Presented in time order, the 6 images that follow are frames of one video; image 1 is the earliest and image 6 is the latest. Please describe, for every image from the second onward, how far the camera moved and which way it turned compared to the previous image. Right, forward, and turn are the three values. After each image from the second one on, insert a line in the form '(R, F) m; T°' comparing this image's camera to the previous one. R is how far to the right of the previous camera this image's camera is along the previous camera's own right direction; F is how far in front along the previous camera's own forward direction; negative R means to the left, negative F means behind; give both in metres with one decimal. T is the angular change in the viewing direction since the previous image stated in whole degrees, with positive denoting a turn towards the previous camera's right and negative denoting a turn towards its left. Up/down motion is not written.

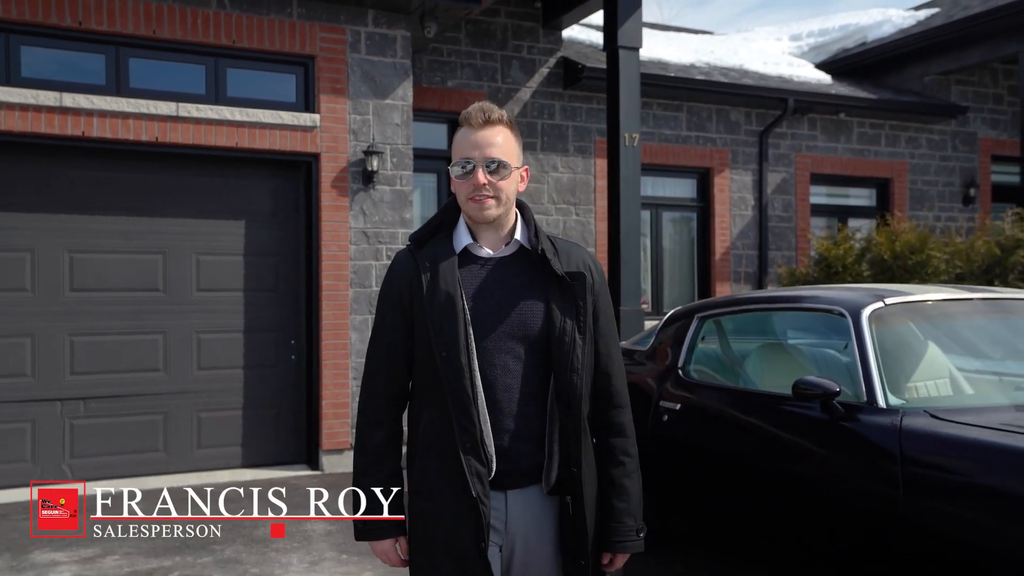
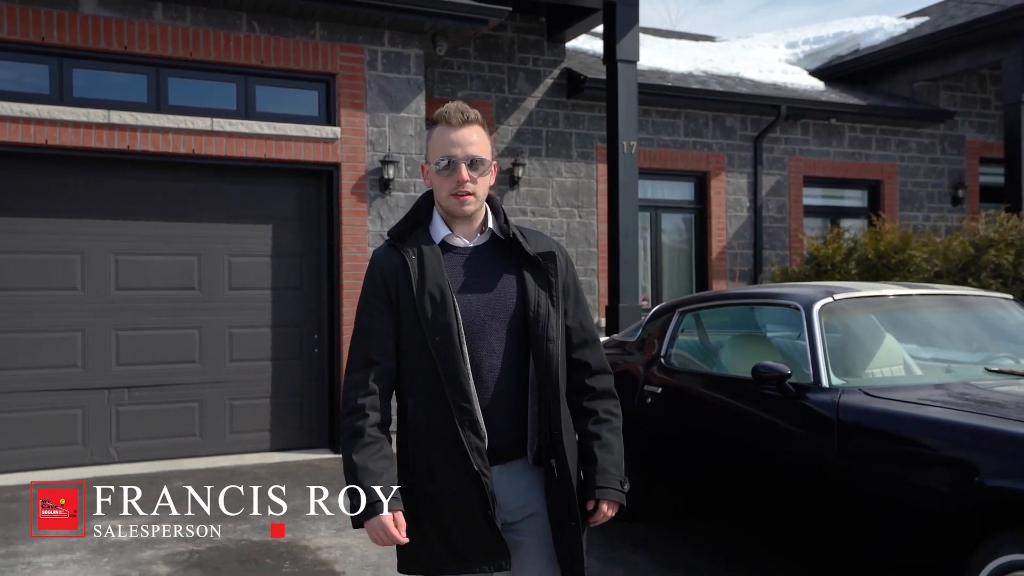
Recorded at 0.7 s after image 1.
(+0.1, -0.6) m; -1°
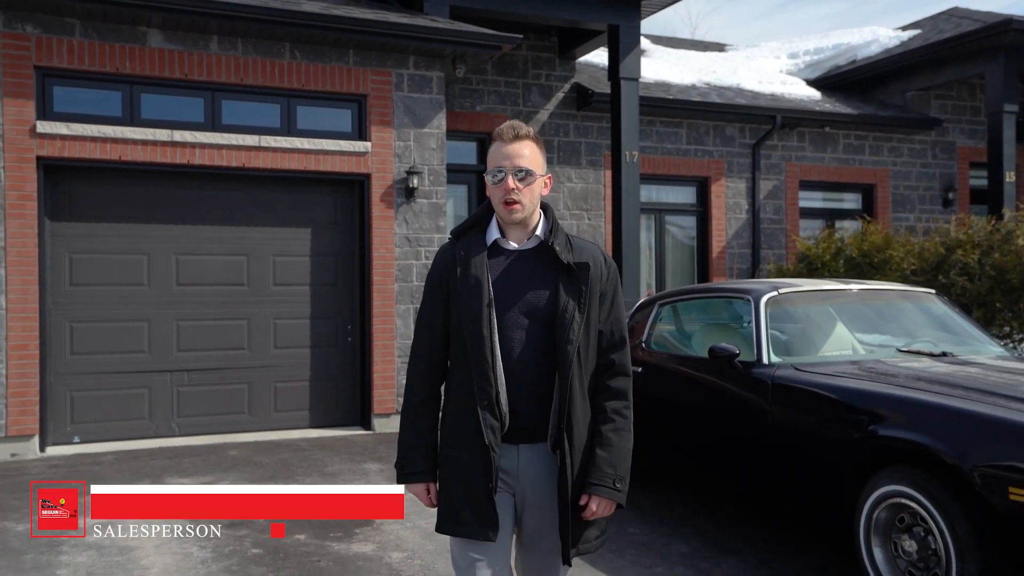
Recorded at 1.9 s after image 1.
(+0.1, -0.9) m; -2°
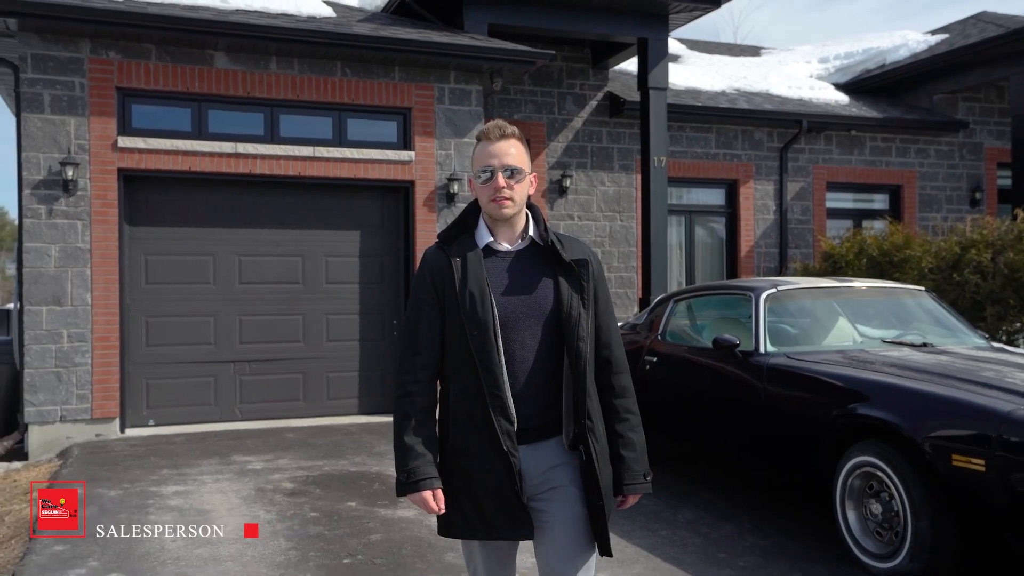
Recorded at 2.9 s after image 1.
(+0.1, -0.6) m; -3°
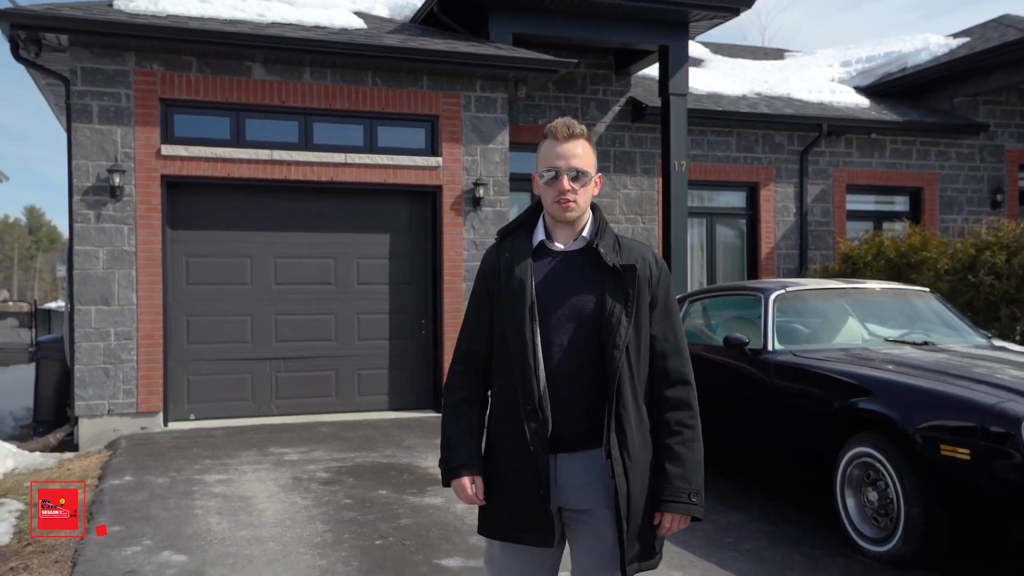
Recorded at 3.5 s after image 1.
(0.0, -0.3) m; -2°
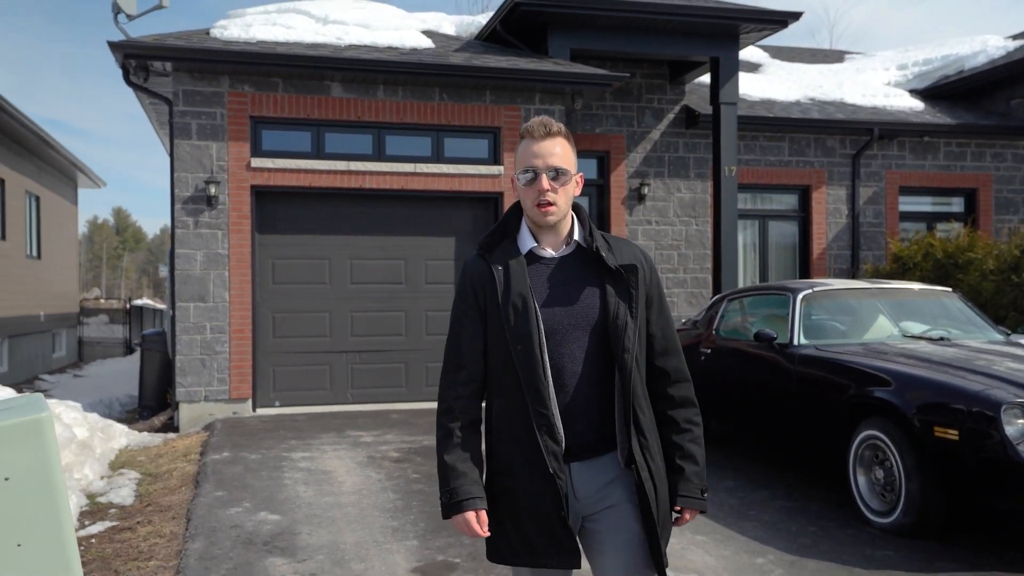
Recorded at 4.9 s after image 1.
(+0.1, -0.6) m; -4°
